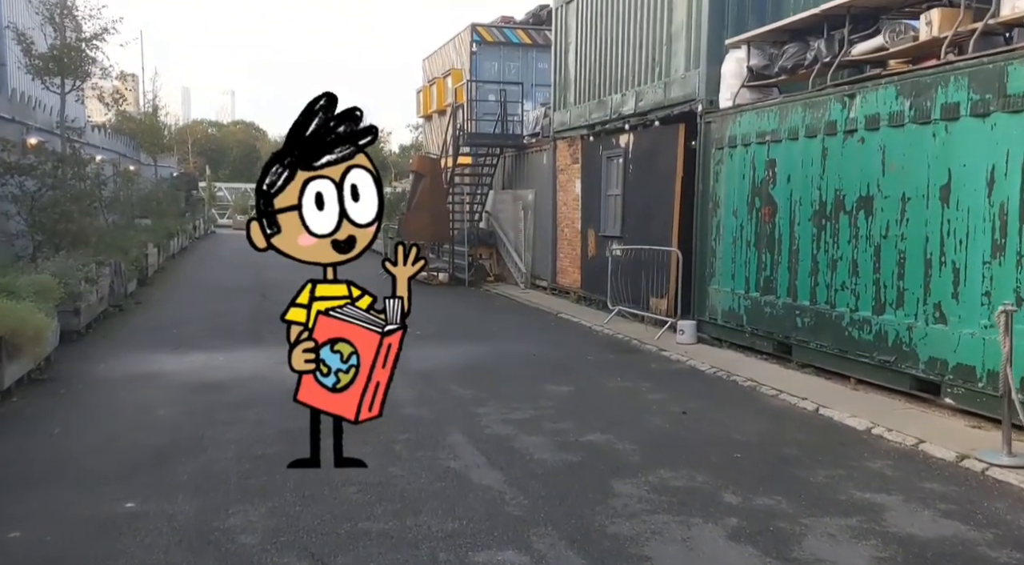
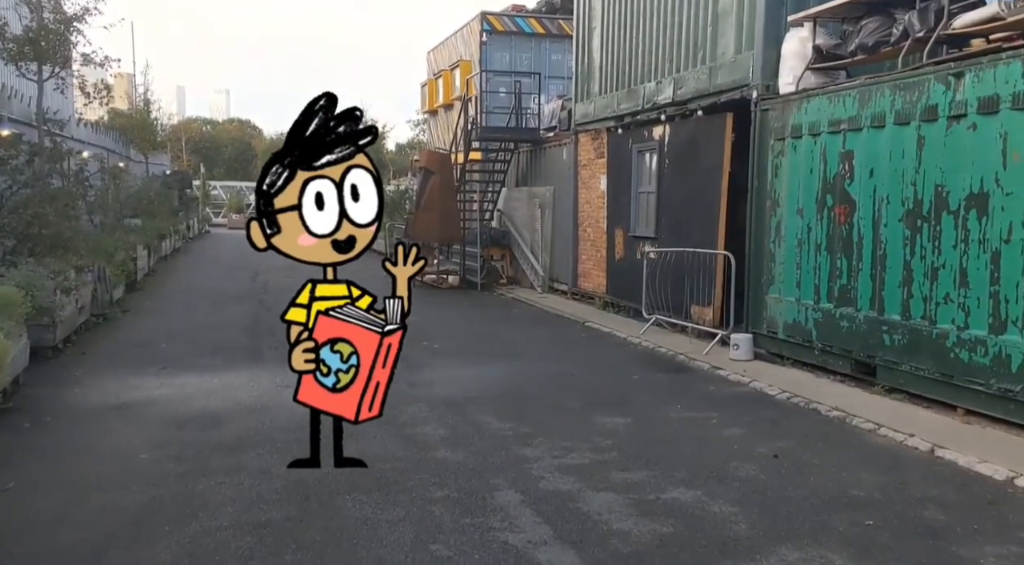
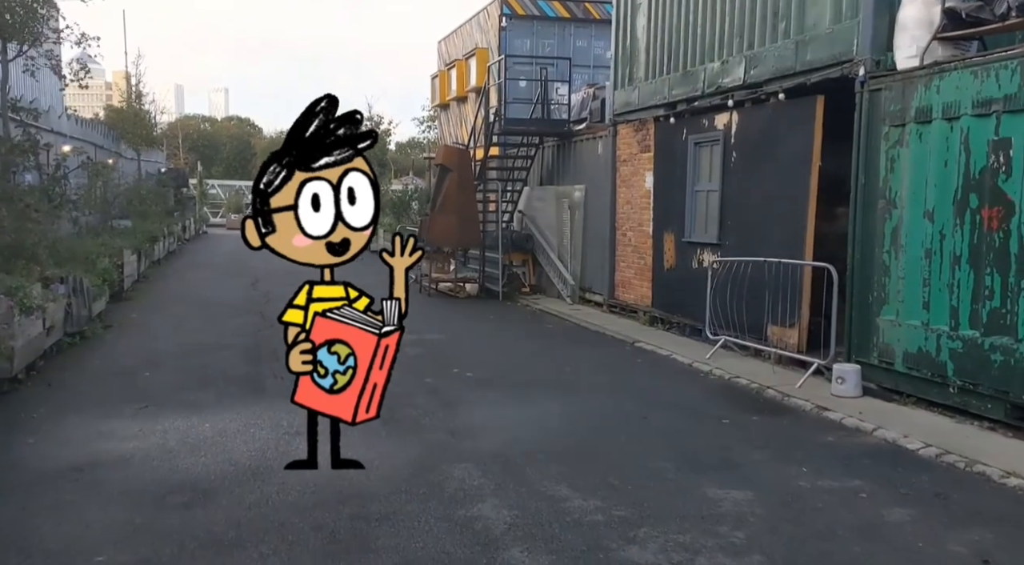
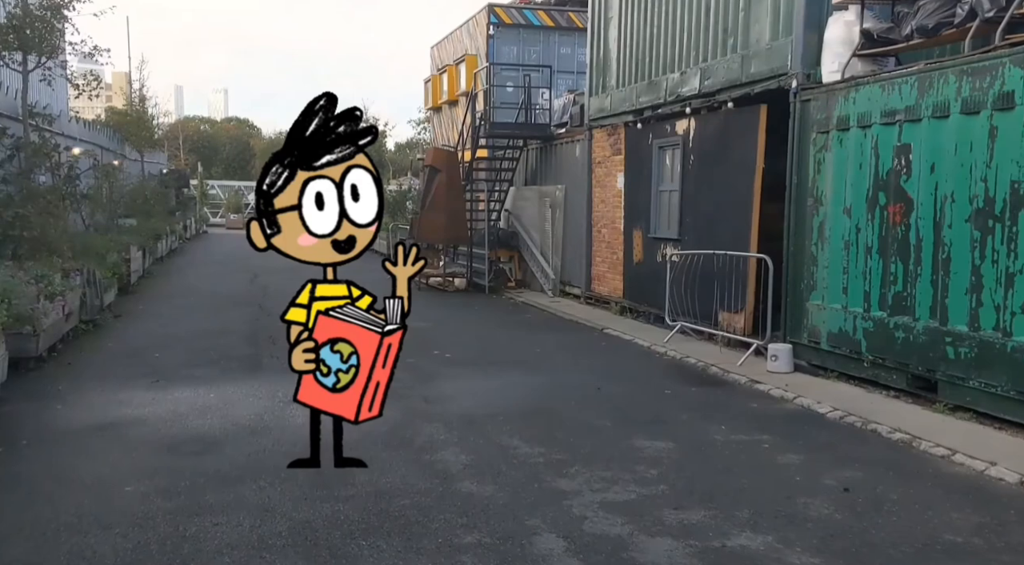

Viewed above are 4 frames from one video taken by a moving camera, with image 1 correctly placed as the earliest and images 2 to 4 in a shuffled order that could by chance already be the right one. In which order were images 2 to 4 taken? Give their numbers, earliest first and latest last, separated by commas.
2, 4, 3
